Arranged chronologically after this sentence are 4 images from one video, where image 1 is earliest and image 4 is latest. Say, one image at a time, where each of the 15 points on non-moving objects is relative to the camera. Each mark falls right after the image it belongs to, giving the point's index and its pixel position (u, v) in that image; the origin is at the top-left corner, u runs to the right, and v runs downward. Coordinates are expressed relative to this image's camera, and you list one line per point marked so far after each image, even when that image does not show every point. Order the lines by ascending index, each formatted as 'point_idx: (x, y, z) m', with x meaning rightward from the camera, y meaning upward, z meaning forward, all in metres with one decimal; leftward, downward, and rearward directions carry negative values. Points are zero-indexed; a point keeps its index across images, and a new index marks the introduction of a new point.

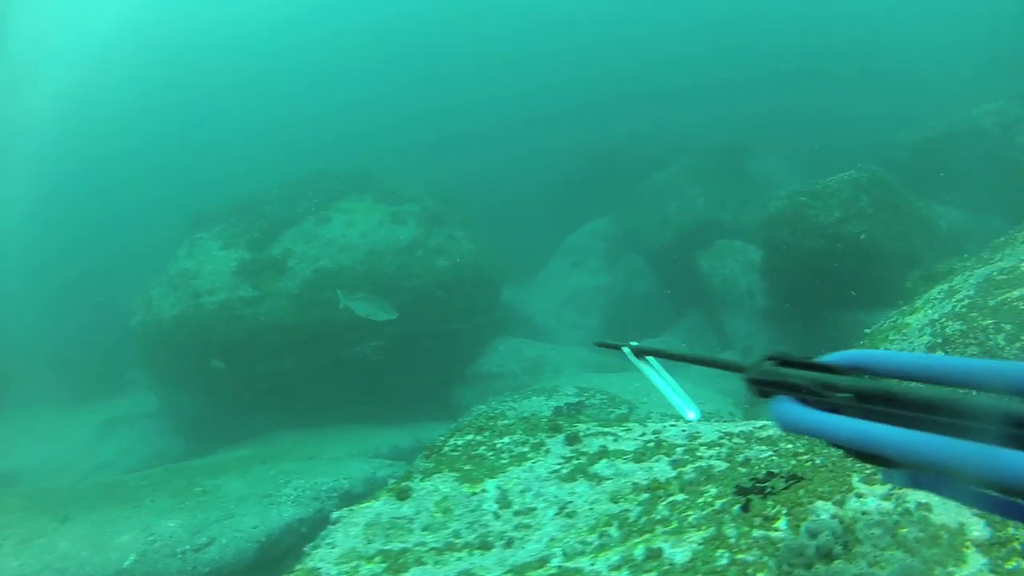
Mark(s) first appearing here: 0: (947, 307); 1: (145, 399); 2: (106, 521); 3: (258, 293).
0: (+3.7, -0.2, +5.1) m
1: (-9.3, -2.8, +15.5) m
2: (-5.6, -3.2, +8.4) m
3: (-4.8, -0.1, +11.7) m
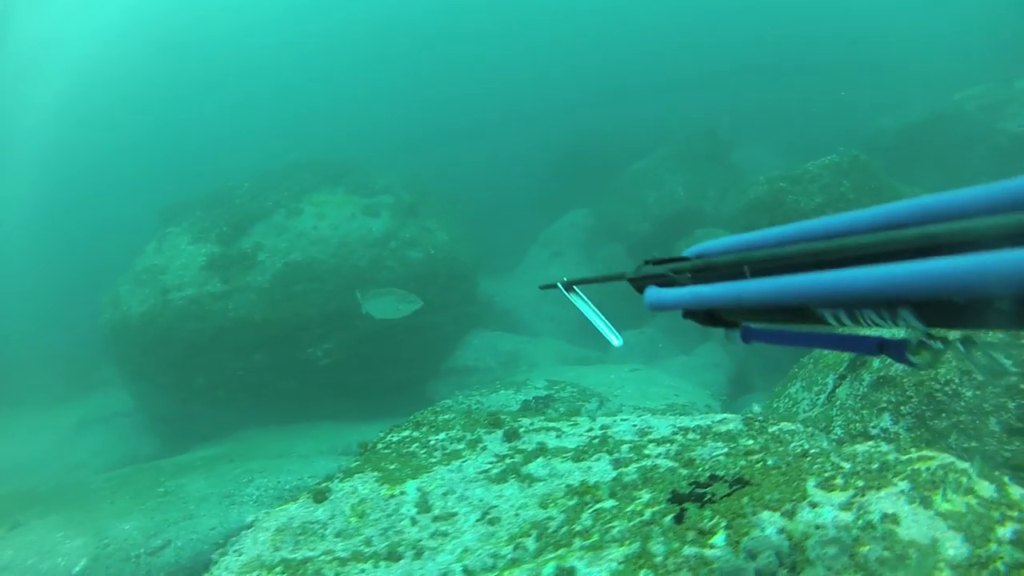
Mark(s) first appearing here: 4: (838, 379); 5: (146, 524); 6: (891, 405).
0: (+3.4, -0.1, +4.8) m
1: (-9.8, -2.7, +15.1) m
2: (-6.0, -3.1, +8.0) m
3: (-5.2, 0.0, +11.3) m
4: (+2.4, -0.7, +4.4) m
5: (-4.7, -3.0, +7.8) m
6: (+2.3, -0.7, +3.7) m
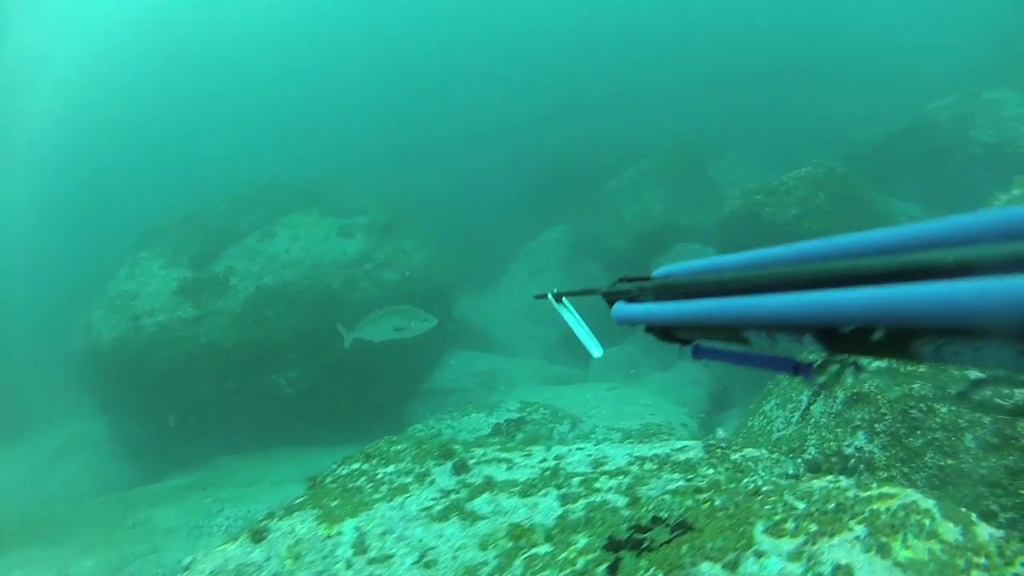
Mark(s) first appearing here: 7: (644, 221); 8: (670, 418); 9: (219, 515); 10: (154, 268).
0: (+3.1, -0.1, +4.7) m
1: (-10.2, -3.3, +14.6) m
2: (-6.3, -3.5, +7.7) m
3: (-5.7, -0.4, +11.0) m
4: (+2.1, -0.8, +4.3) m
5: (-4.9, -3.3, +7.4) m
6: (+2.1, -0.8, +3.6) m
7: (+2.9, +1.4, +12.9) m
8: (+1.6, -1.3, +6.3) m
9: (-3.9, -3.1, +8.2) m
10: (-7.0, +0.4, +12.0) m
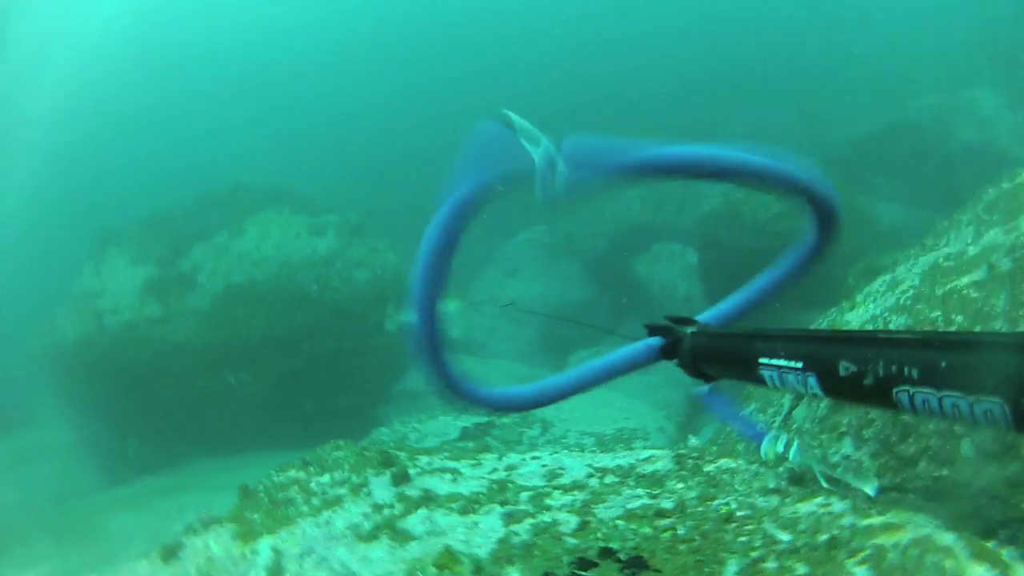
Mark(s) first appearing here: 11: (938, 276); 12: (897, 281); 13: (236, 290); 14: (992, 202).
0: (+2.8, -0.1, +4.5) m
1: (-10.7, -3.3, +14.0) m
2: (-6.6, -3.4, +7.2) m
3: (-6.1, -0.4, +10.5) m
4: (+1.9, -0.8, +4.0) m
5: (-5.3, -3.3, +7.0) m
6: (+1.8, -0.8, +3.3) m
7: (+2.4, +1.4, +12.6) m
8: (+1.3, -1.3, +6.0) m
9: (-4.3, -3.0, +7.7) m
10: (-7.5, +0.5, +11.5) m
11: (+2.8, +0.1, +4.0) m
12: (+3.0, 0.0, +4.8) m
13: (-4.8, 0.0, +10.7) m
14: (+3.7, +0.6, +4.6) m
